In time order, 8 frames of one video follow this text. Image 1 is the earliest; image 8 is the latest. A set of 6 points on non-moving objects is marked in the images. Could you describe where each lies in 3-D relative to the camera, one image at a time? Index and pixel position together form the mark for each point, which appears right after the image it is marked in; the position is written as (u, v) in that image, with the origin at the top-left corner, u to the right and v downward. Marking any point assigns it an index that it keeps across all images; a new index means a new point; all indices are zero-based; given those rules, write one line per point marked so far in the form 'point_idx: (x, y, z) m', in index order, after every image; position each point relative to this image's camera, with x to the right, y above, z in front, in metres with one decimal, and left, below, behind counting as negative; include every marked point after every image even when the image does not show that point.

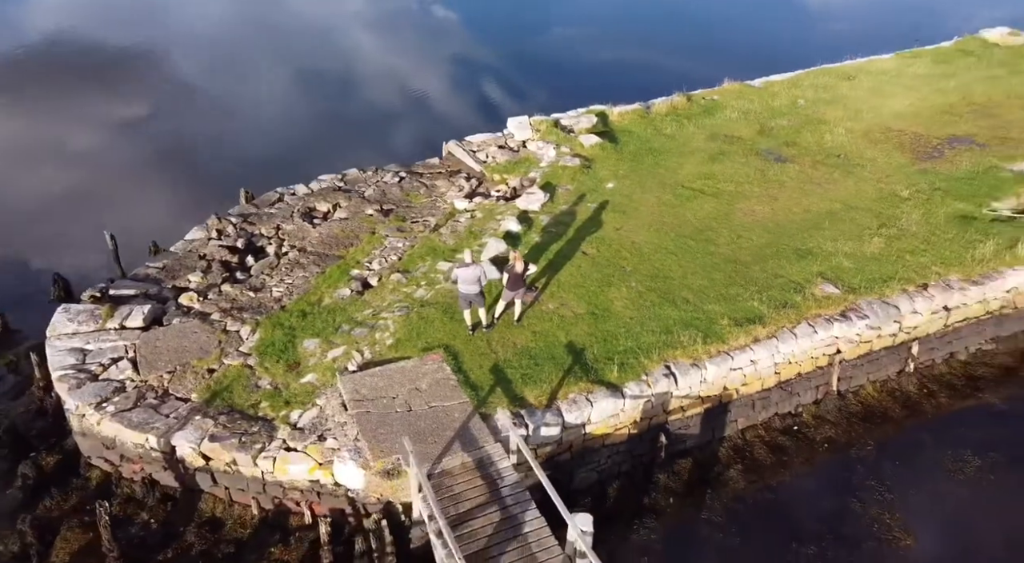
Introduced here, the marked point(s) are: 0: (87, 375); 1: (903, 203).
0: (-6.8, -1.5, +14.4) m
1: (+7.3, +1.5, +16.8) m
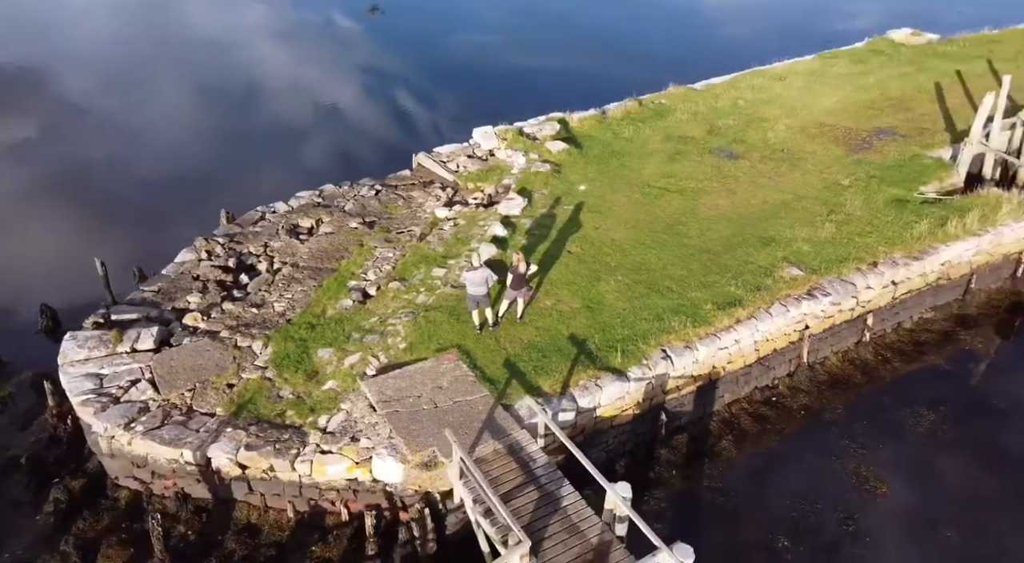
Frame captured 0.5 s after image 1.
0: (-6.6, -1.9, +14.8) m
1: (+7.0, +1.9, +18.6) m
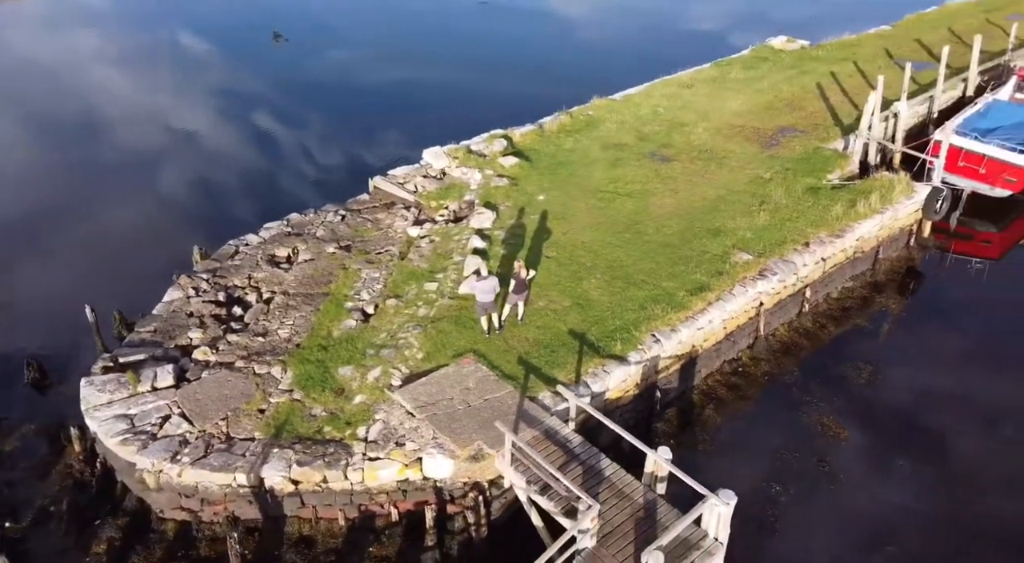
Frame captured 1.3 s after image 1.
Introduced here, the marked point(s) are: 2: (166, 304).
0: (-6.3, -2.6, +15.4) m
1: (+6.1, +2.4, +21.2) m
2: (-7.4, -0.5, +19.1) m
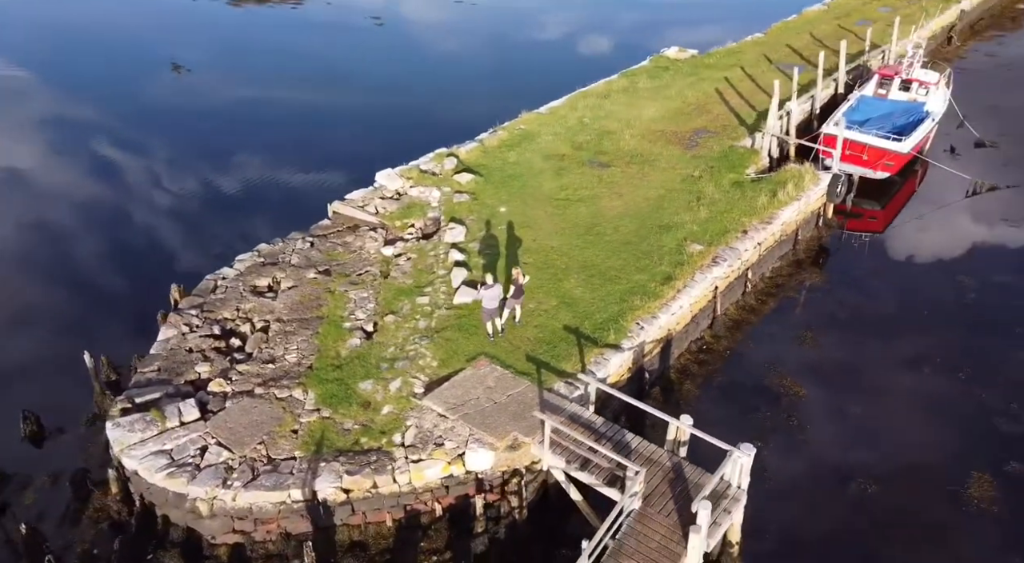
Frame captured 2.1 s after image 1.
0: (-5.8, -3.3, +16.0) m
1: (+5.0, +2.7, +23.8) m
2: (-7.7, -1.3, +19.5) m
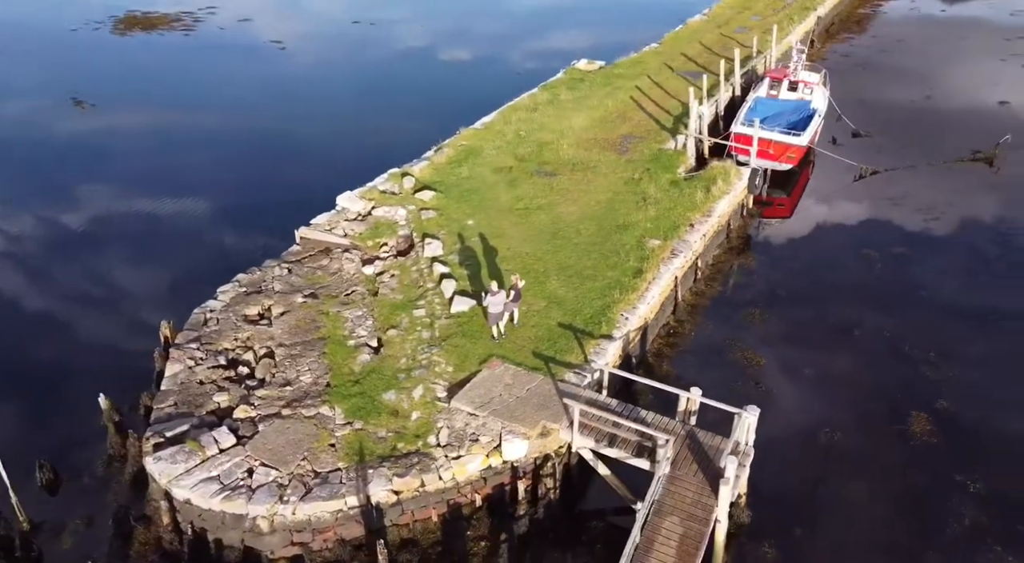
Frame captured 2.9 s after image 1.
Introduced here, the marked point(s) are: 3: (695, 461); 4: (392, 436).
0: (-5.1, -3.9, +16.9) m
1: (+3.8, +3.0, +26.2) m
2: (-7.7, -2.2, +20.0) m
3: (+3.4, -3.3, +16.5) m
4: (-2.4, -3.1, +18.0) m
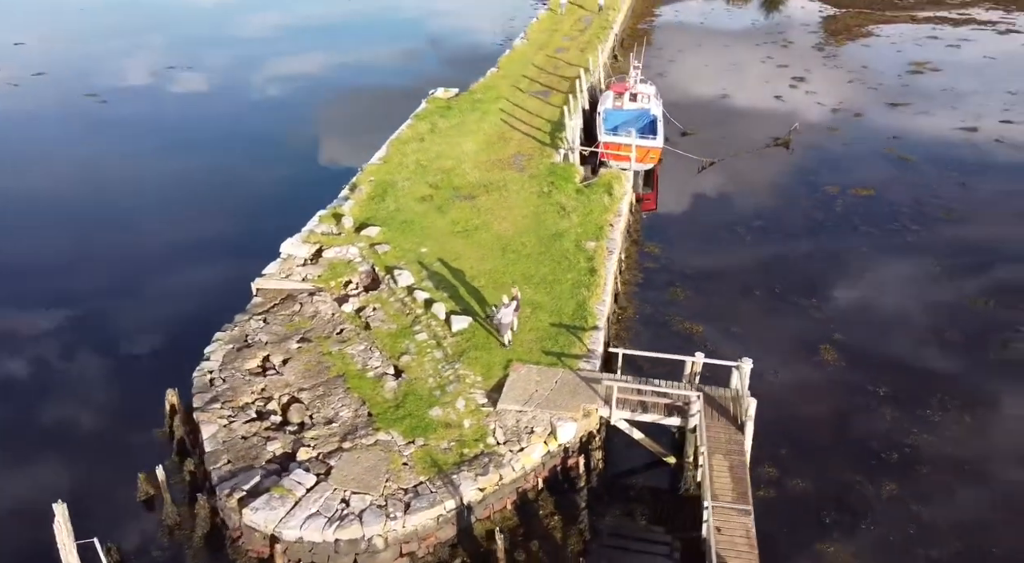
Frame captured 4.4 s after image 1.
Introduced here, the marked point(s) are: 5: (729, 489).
0: (-3.4, -4.9, +18.4) m
1: (+1.3, +3.0, +29.9) m
2: (-7.0, -3.6, +20.7) m
3: (+4.7, -3.0, +20.5) m
4: (-1.3, -3.7, +20.3) m
5: (+4.5, -4.3, +18.5) m
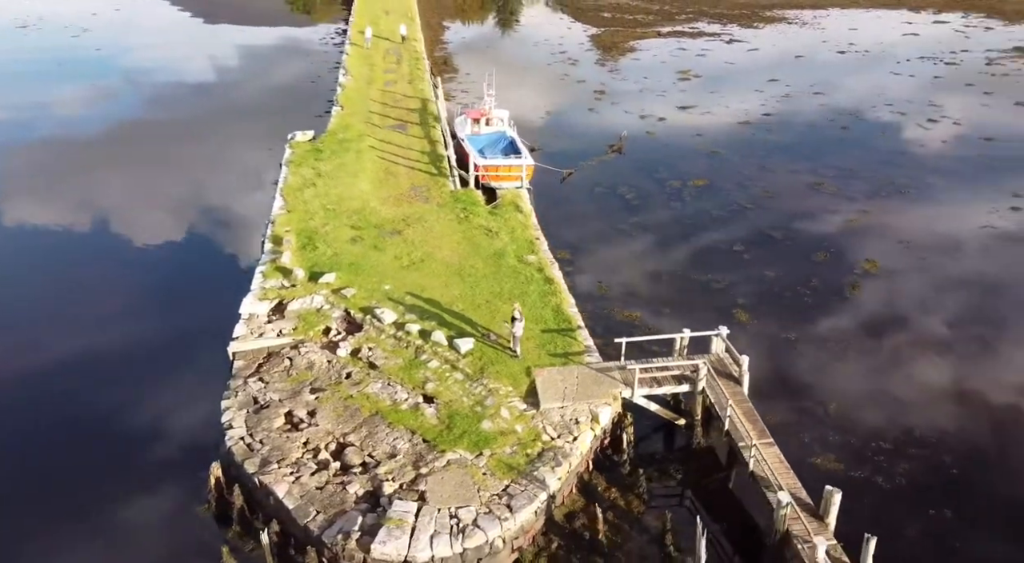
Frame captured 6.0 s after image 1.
0: (-1.0, -5.7, +20.5) m
1: (-1.7, +2.3, +32.7) m
2: (-5.3, -5.2, +21.4) m
3: (+5.5, -2.6, +25.0) m
4: (+0.1, -4.3, +22.9) m
5: (+6.2, -3.8, +23.0) m
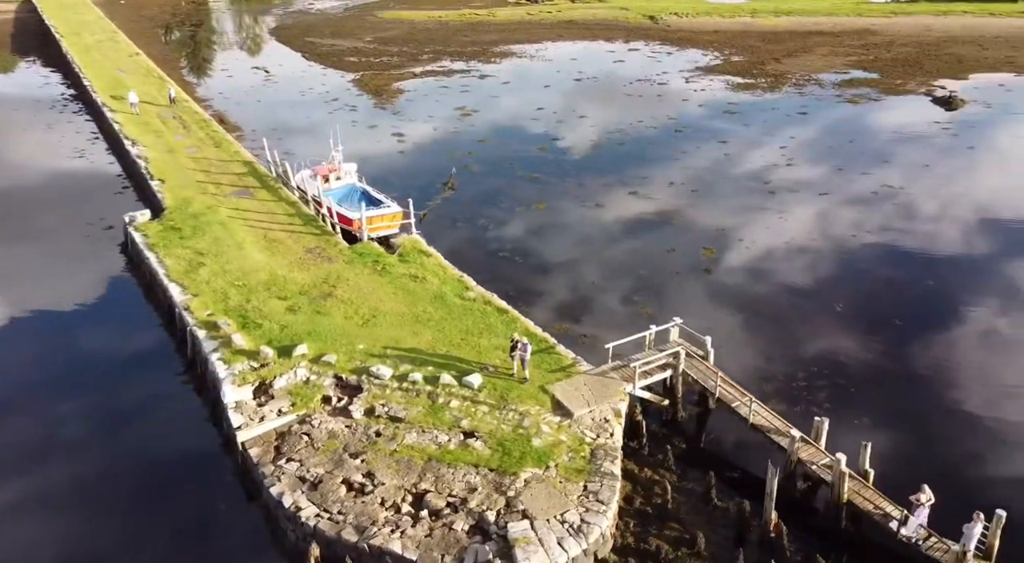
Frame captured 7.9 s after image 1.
0: (+1.9, -6.5, +23.5) m
1: (-5.0, +0.5, +34.4) m
2: (-2.5, -6.8, +22.7) m
3: (+5.4, -2.6, +30.2) m
4: (+1.7, -5.1, +26.2) m
5: (+7.0, -3.6, +28.7) m
